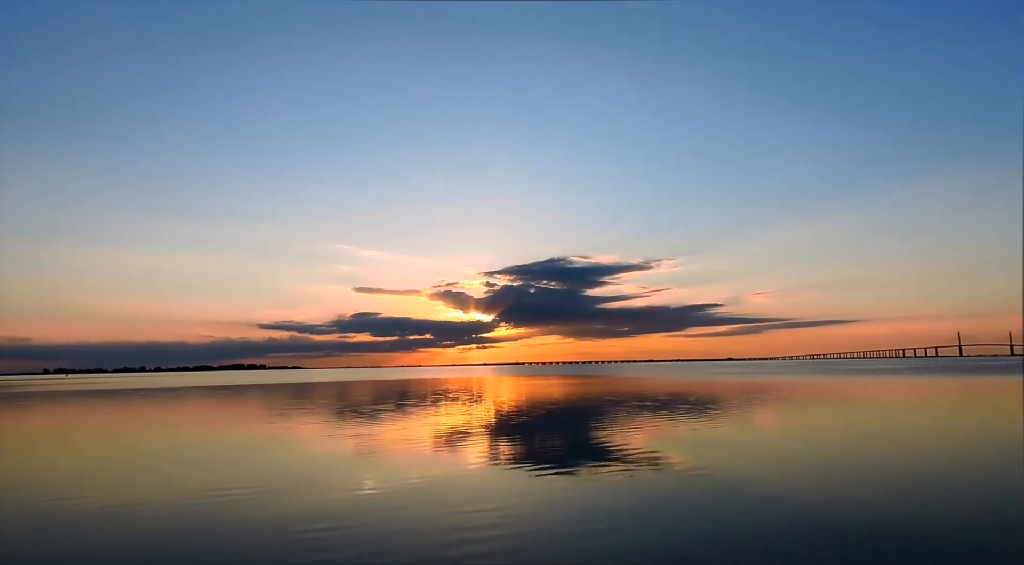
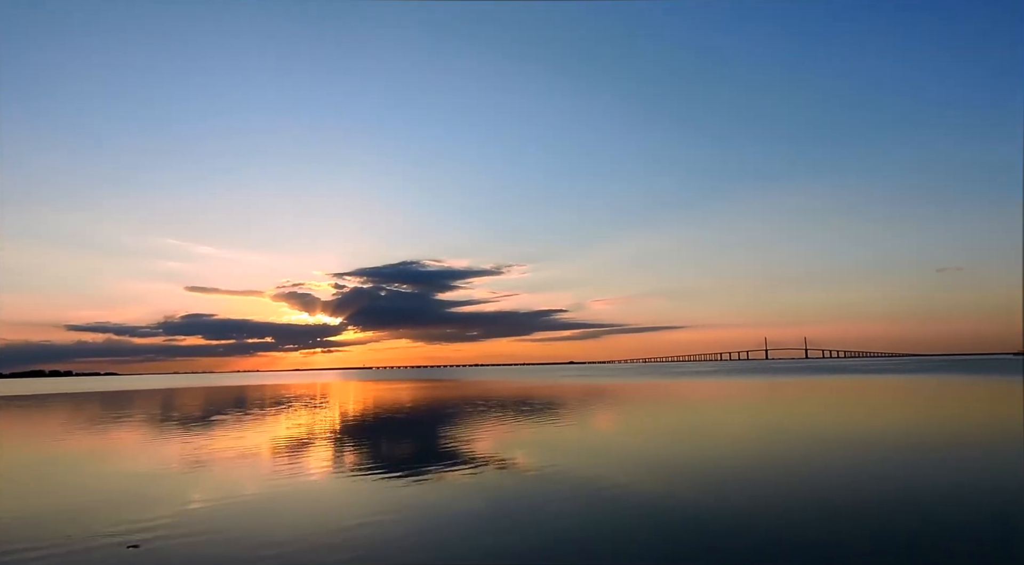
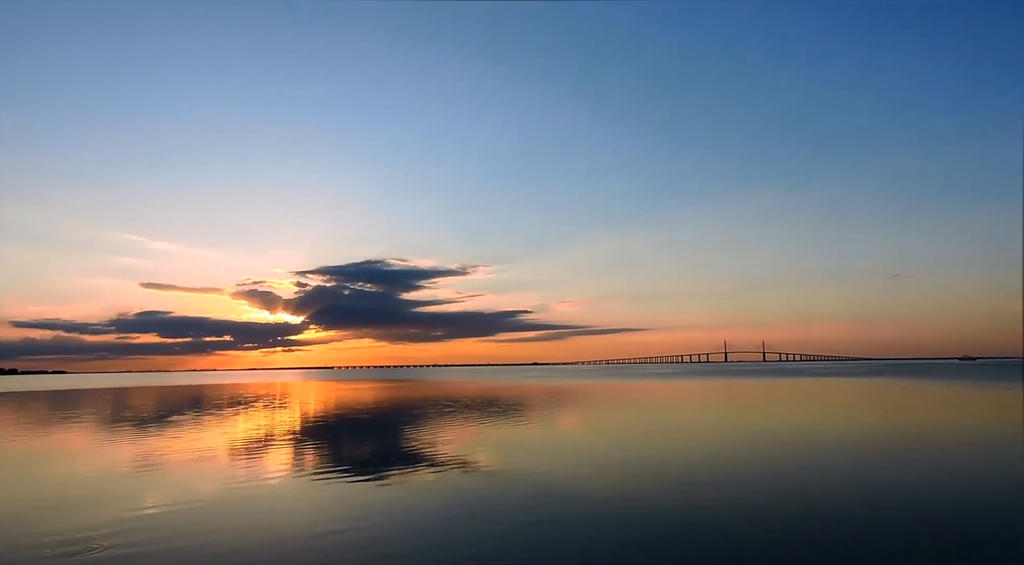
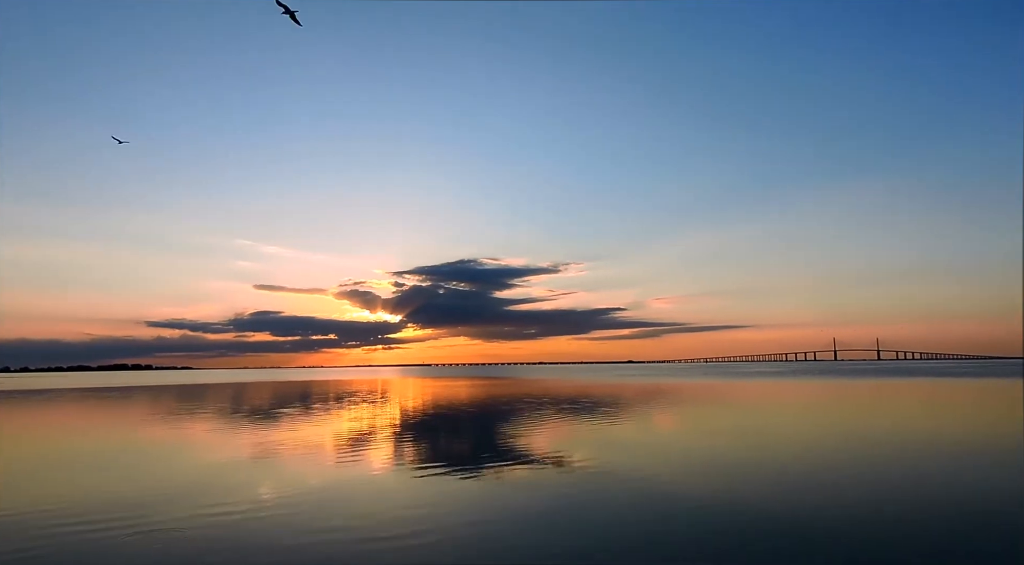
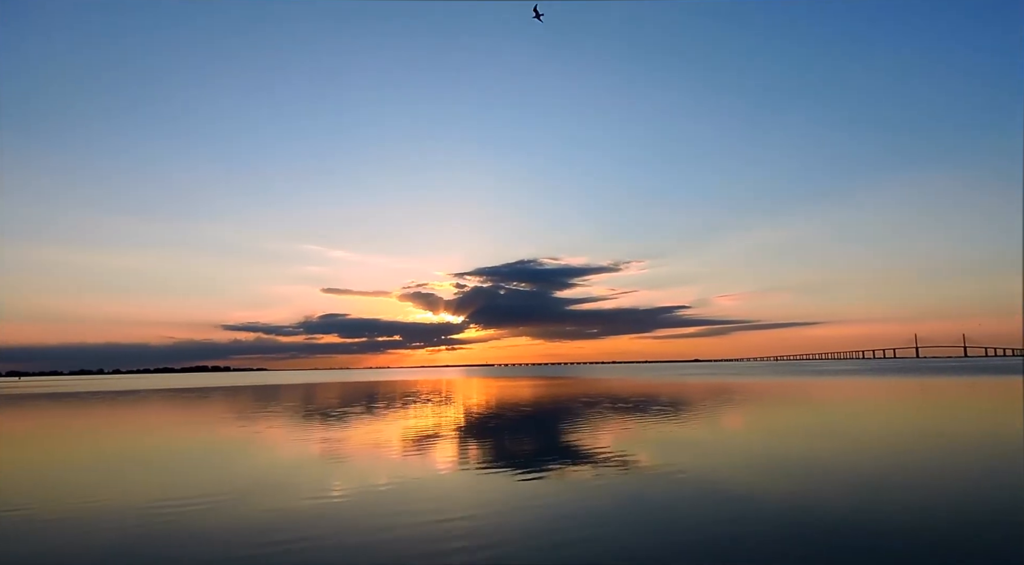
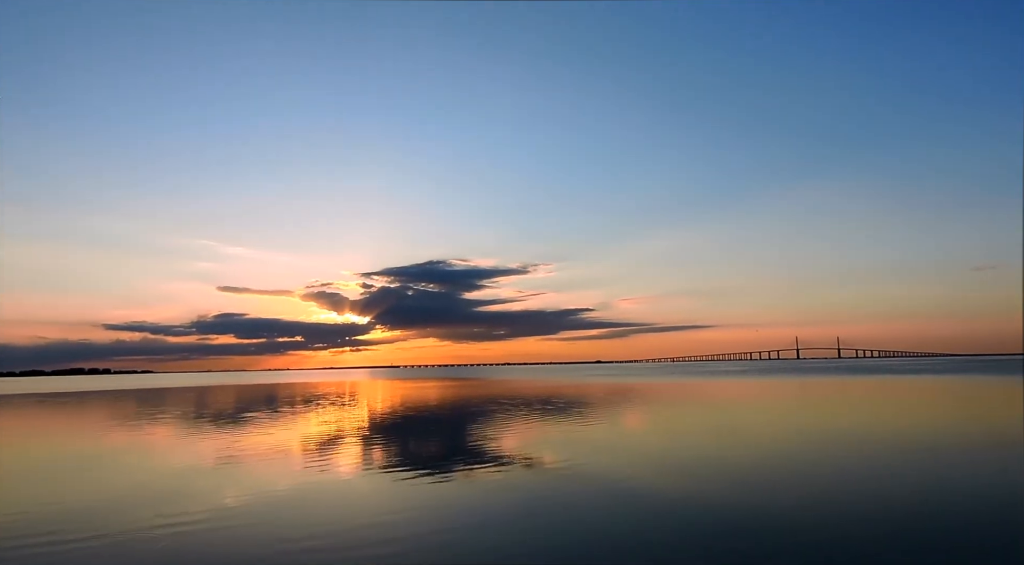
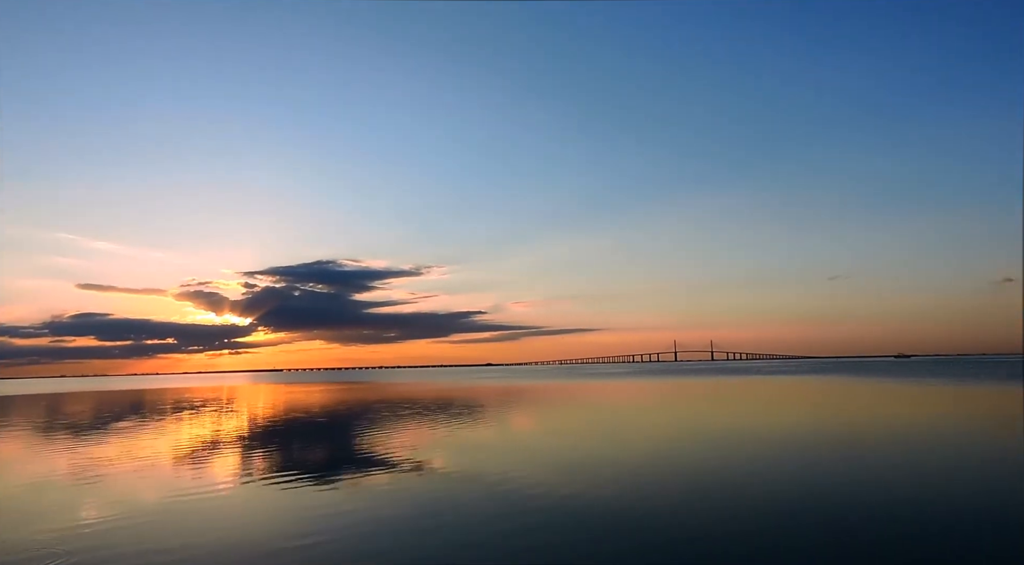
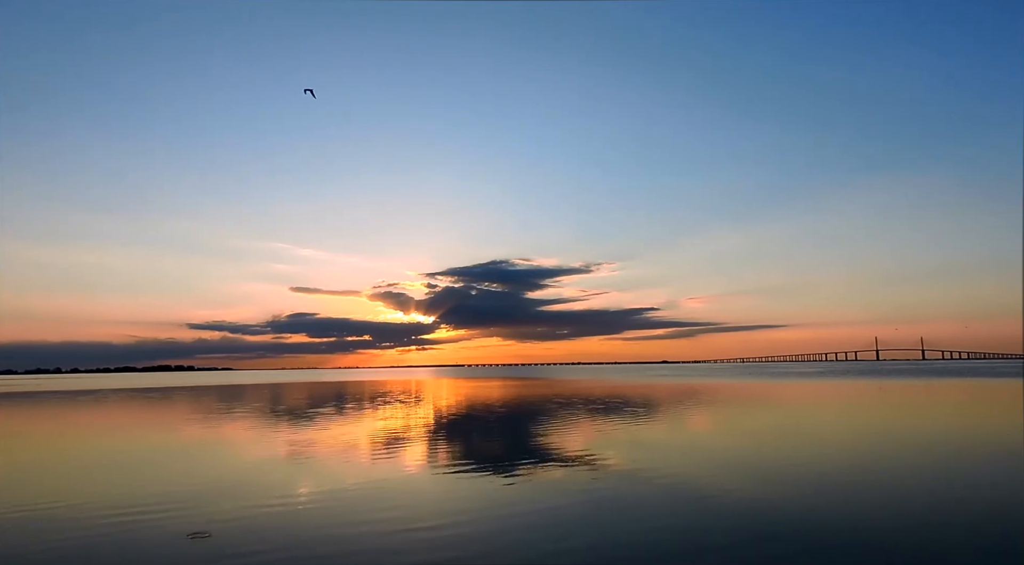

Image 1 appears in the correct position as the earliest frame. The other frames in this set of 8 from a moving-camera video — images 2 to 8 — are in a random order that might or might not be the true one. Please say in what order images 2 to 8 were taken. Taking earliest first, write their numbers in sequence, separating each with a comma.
5, 8, 4, 6, 2, 3, 7
